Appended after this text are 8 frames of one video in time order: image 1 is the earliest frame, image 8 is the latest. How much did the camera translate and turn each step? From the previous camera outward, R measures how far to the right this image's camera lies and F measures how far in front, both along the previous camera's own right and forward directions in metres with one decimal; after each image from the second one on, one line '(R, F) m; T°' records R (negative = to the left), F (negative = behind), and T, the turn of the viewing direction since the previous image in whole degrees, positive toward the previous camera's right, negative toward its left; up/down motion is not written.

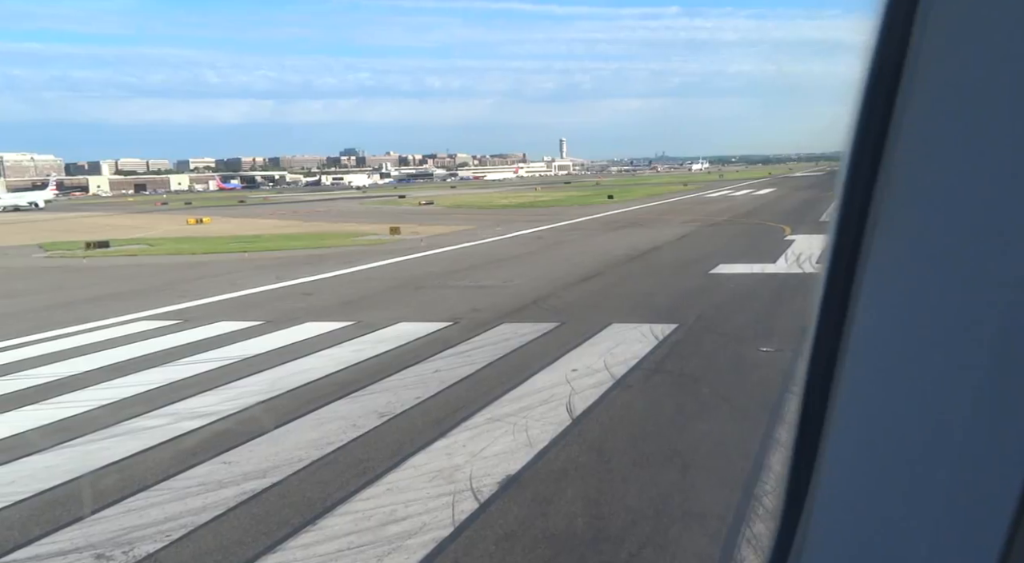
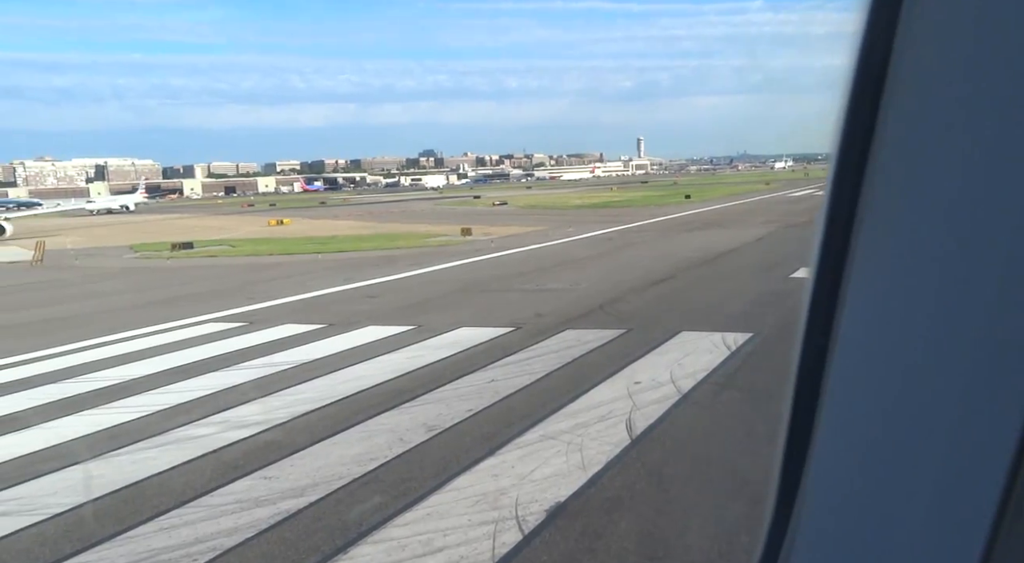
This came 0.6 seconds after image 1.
(+0.2, +0.5) m; -5°
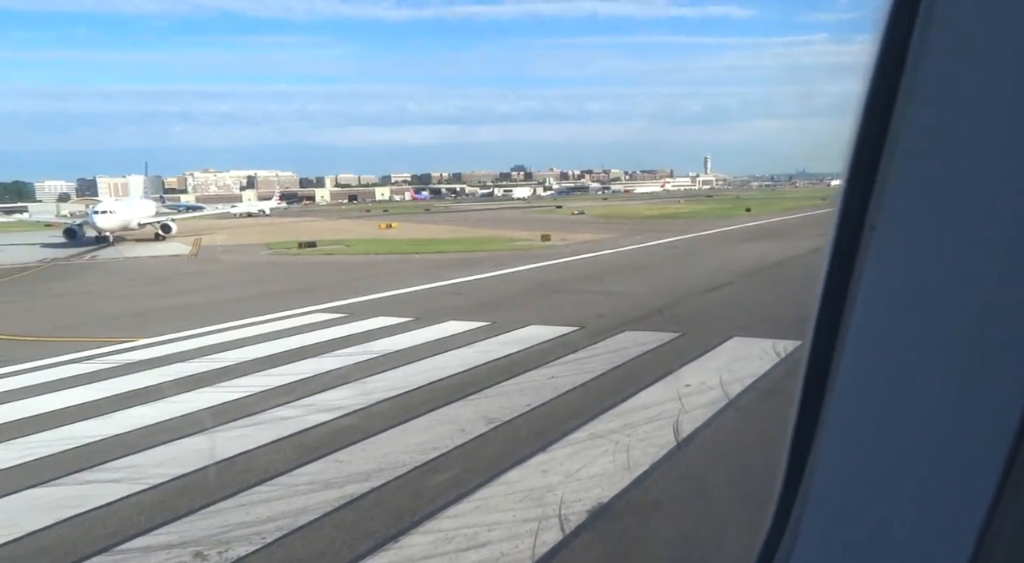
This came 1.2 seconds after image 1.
(+0.1, -0.2) m; -4°
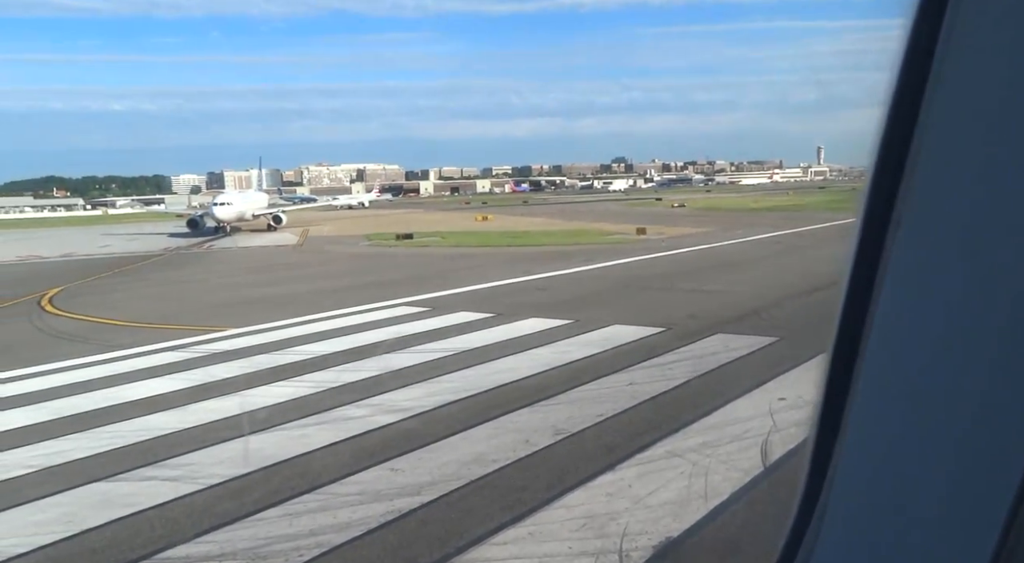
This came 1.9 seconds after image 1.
(+0.3, +0.7) m; -7°
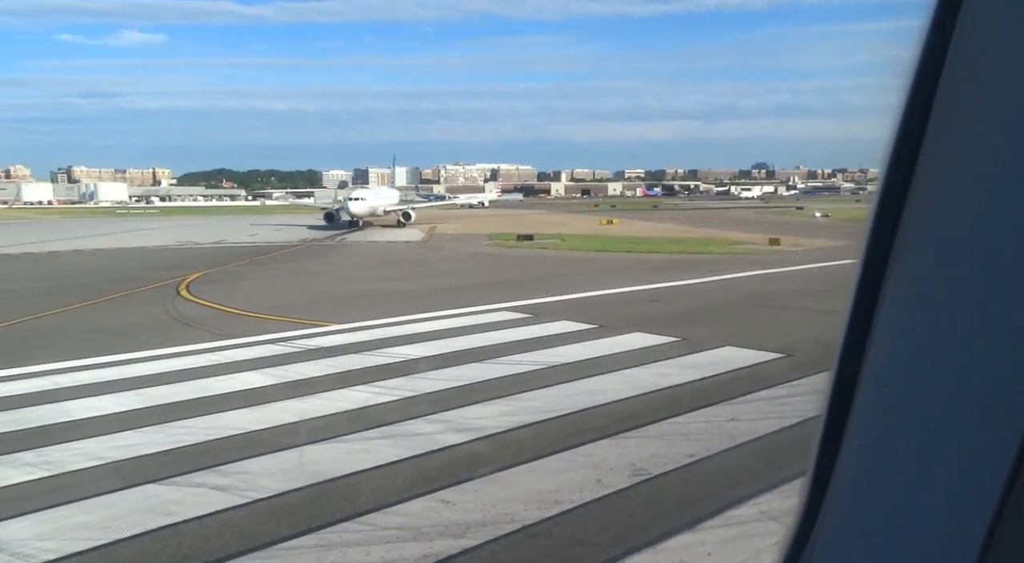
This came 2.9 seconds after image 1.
(+0.4, +1.0) m; -9°
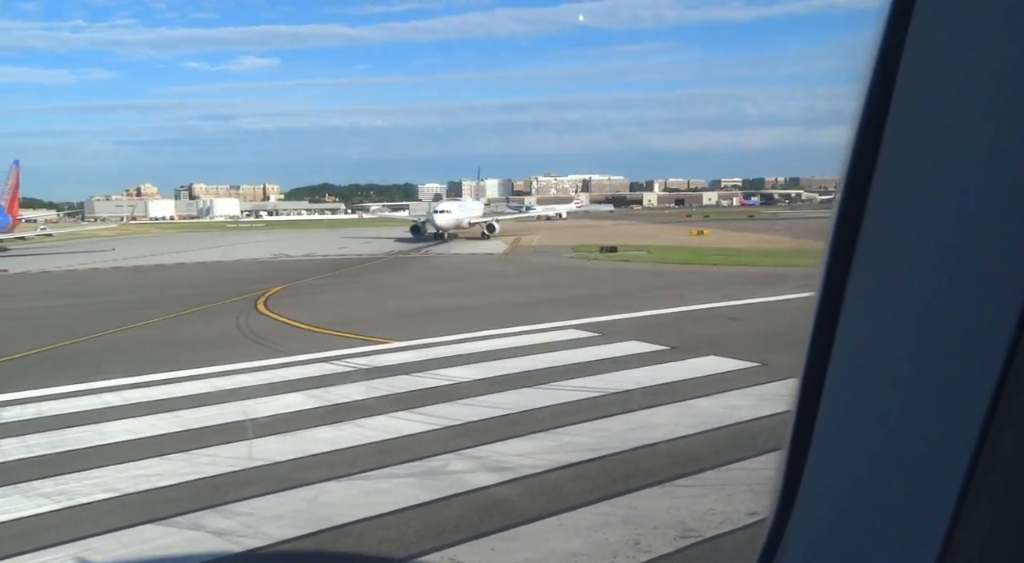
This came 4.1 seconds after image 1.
(+0.5, +1.0) m; -6°
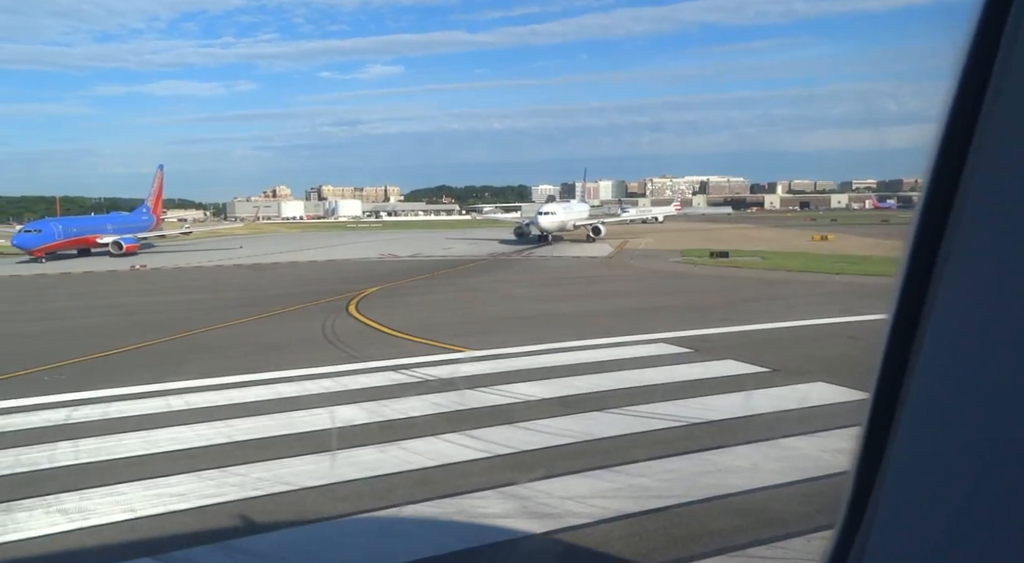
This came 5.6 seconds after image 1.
(+0.4, +1.1) m; -8°
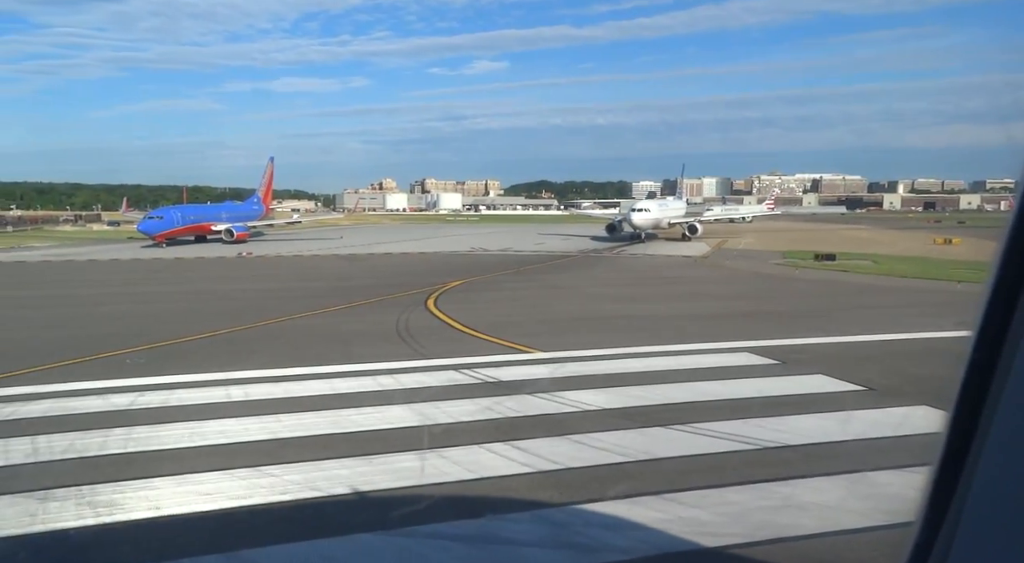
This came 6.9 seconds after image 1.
(+0.3, +0.7) m; -6°
